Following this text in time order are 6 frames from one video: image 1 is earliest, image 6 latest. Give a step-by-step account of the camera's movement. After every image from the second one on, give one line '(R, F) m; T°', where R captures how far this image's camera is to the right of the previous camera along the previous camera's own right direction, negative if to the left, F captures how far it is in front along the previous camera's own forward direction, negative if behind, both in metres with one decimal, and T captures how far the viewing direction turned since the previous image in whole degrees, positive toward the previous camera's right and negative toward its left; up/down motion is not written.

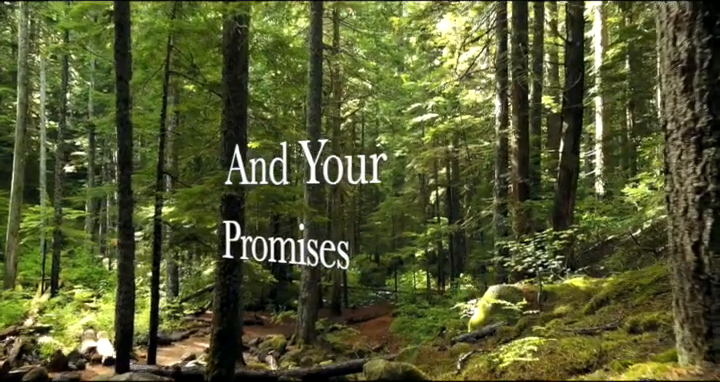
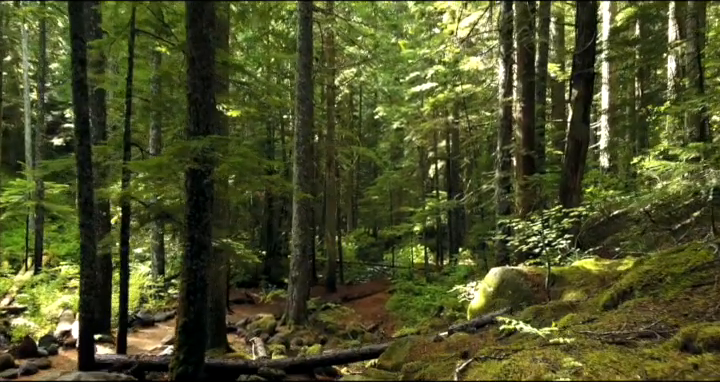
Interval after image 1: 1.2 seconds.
(+0.2, +0.8) m; 0°
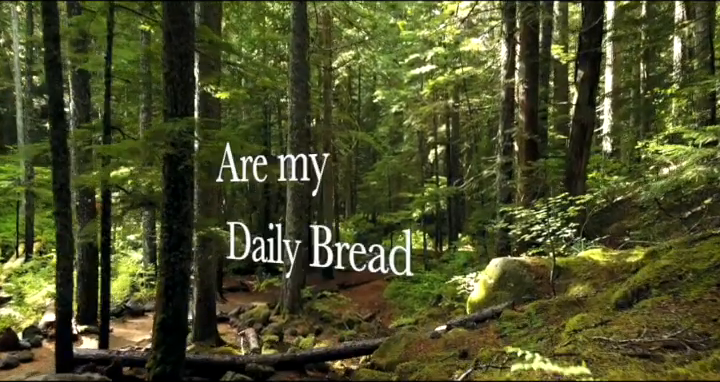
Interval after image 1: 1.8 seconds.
(+0.1, +0.4) m; 0°
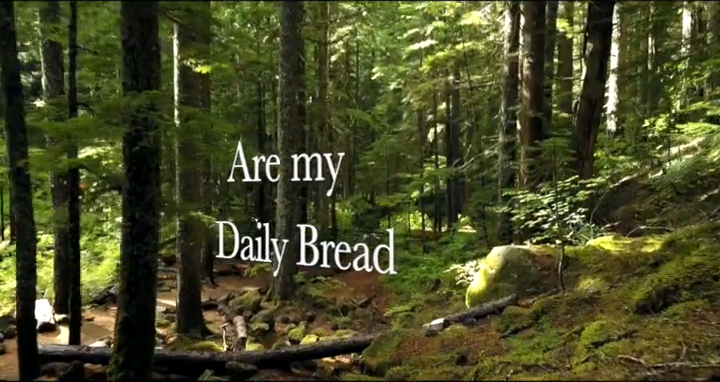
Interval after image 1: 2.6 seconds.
(+0.1, +0.6) m; 0°
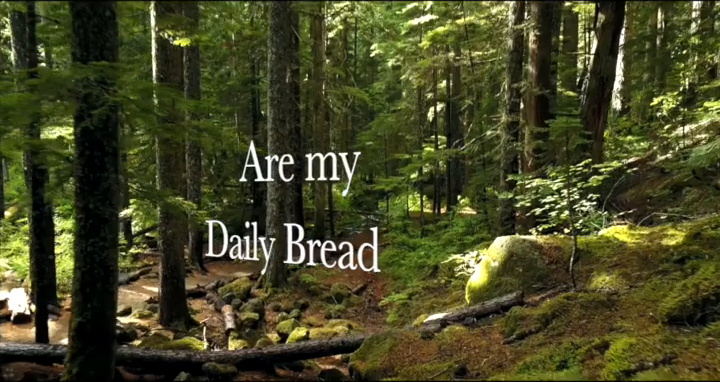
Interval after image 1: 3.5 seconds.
(+0.1, +0.6) m; 0°
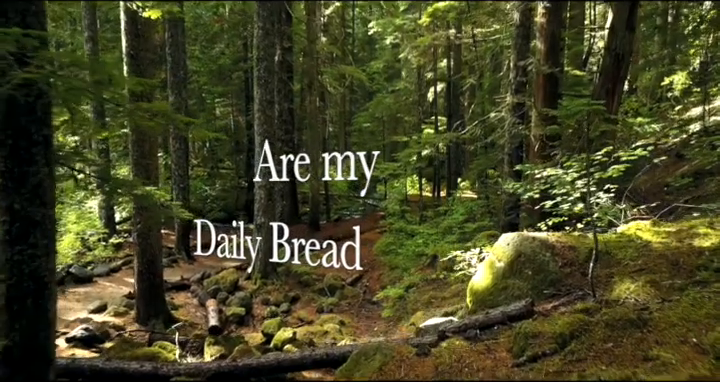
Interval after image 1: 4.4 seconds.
(+0.1, +0.7) m; 0°
